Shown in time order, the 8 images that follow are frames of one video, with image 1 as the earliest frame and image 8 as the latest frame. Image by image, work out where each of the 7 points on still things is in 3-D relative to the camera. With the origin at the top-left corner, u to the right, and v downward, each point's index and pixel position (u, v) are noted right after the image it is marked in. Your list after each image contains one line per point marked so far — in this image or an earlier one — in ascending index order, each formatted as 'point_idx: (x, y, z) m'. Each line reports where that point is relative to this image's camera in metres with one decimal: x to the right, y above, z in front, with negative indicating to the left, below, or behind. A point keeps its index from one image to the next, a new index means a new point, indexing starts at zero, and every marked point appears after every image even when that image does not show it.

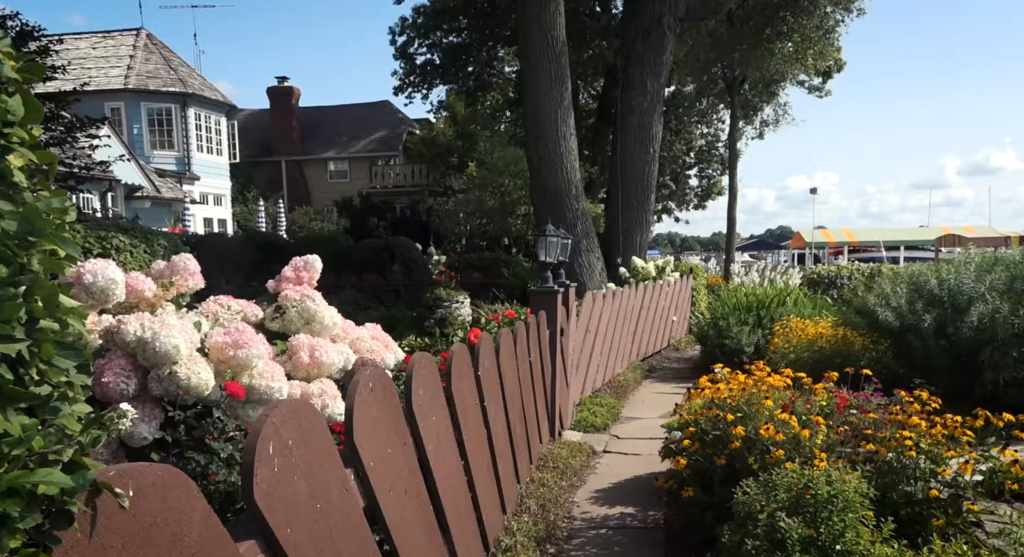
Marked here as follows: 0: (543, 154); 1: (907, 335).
0: (+0.4, +1.9, +11.5) m
1: (+3.1, -0.4, +5.8) m
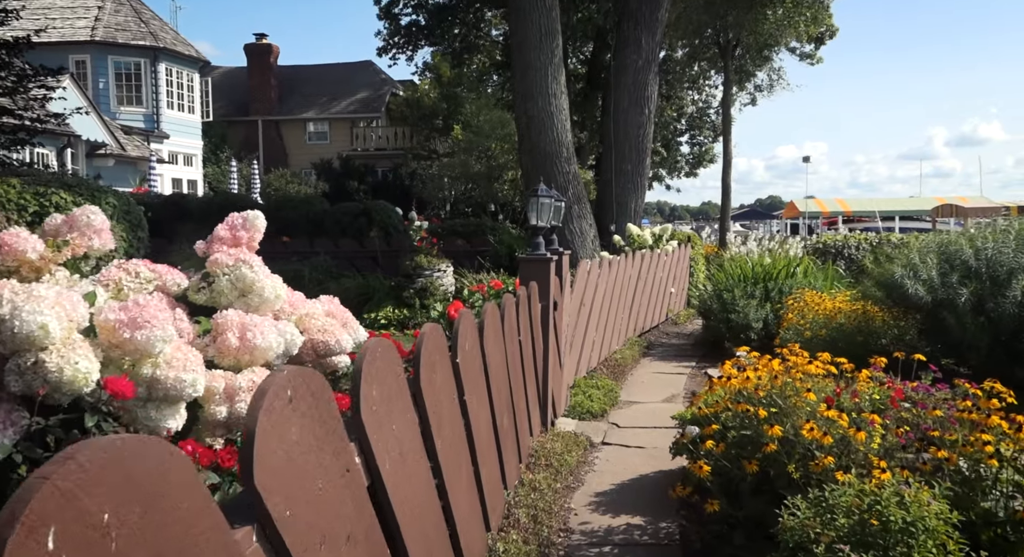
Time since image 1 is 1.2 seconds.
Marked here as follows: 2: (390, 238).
0: (+0.2, +2.4, +10.8) m
1: (+3.0, -0.2, +5.2) m
2: (-2.0, +0.7, +12.6) m
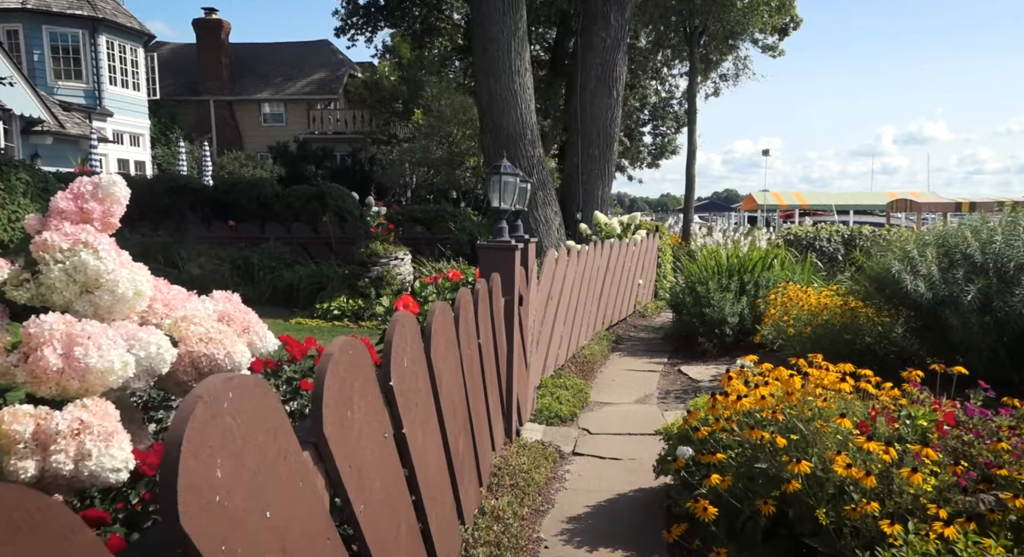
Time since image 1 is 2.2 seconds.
0: (-0.3, +2.5, +10.1) m
1: (+2.7, -0.2, +4.8) m
2: (-2.6, +0.9, +11.9) m
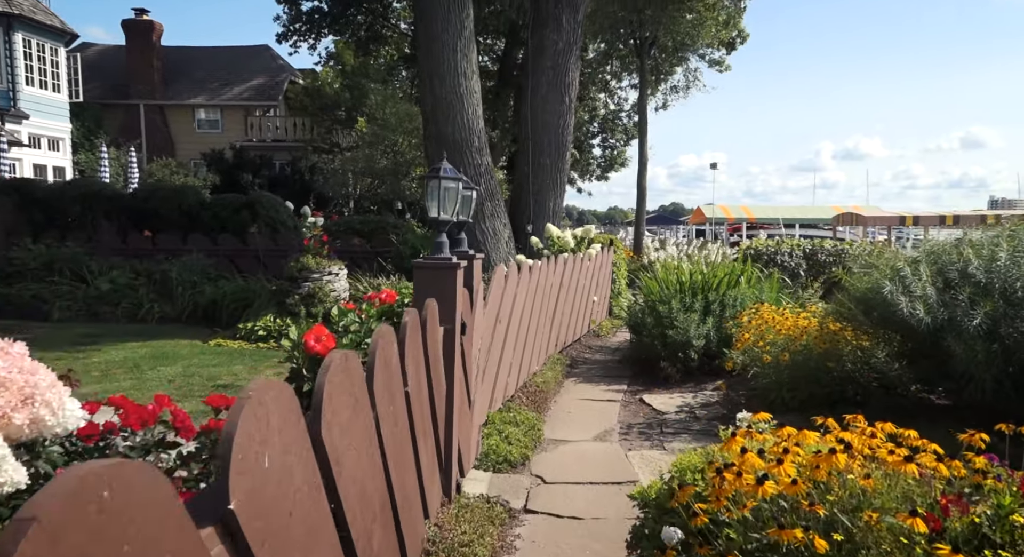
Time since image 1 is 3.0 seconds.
0: (-0.9, +2.3, +9.4) m
1: (+2.4, -0.3, +4.2) m
2: (-3.4, +0.6, +11.0) m
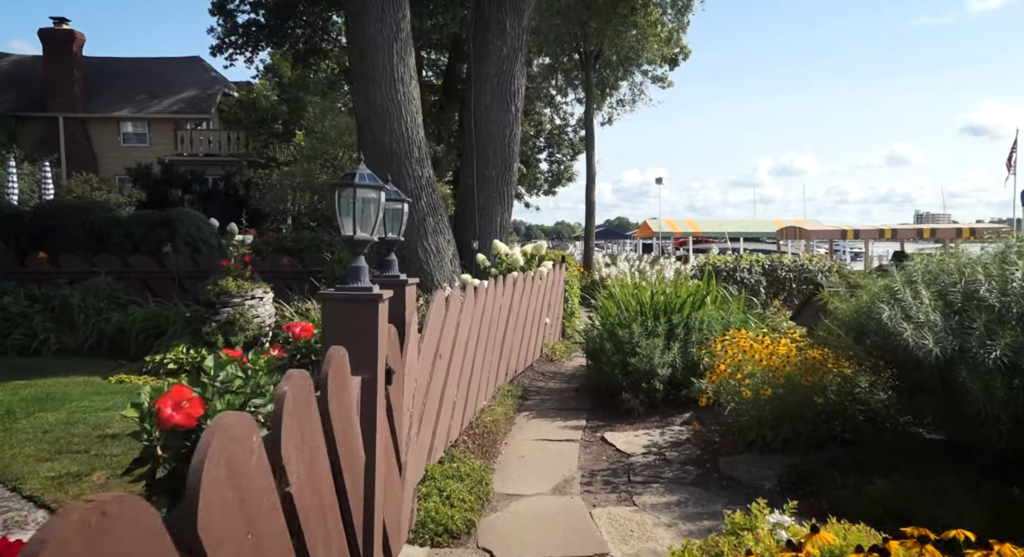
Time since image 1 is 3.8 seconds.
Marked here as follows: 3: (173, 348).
0: (-1.6, +2.0, +8.7) m
1: (+2.1, -0.4, +3.6) m
2: (-4.2, +0.3, +10.0) m
3: (-3.3, -0.7, +7.5) m
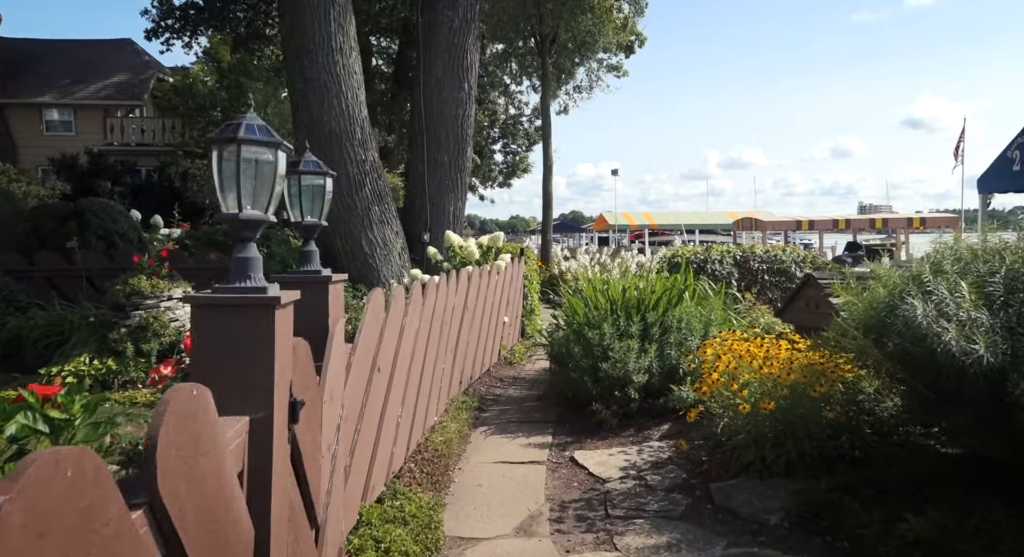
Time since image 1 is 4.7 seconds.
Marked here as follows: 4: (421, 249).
0: (-2.1, +2.1, +7.7) m
1: (+1.9, -0.4, +3.0) m
2: (-4.7, +0.3, +8.9) m
3: (-3.7, -0.7, +6.5) m
4: (-1.2, +0.4, +9.5) m
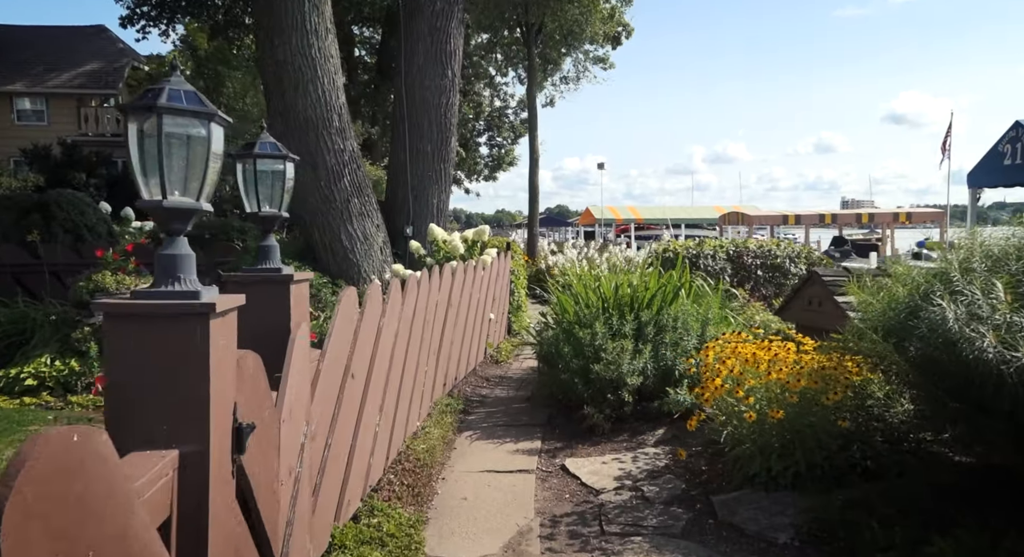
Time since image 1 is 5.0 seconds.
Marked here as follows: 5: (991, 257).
0: (-2.2, +2.1, +7.4) m
1: (+1.9, -0.4, +2.7) m
2: (-4.9, +0.4, +8.5) m
3: (-3.9, -0.6, +6.1) m
4: (-1.3, +0.4, +9.2) m
5: (+2.0, +0.1, +3.2) m
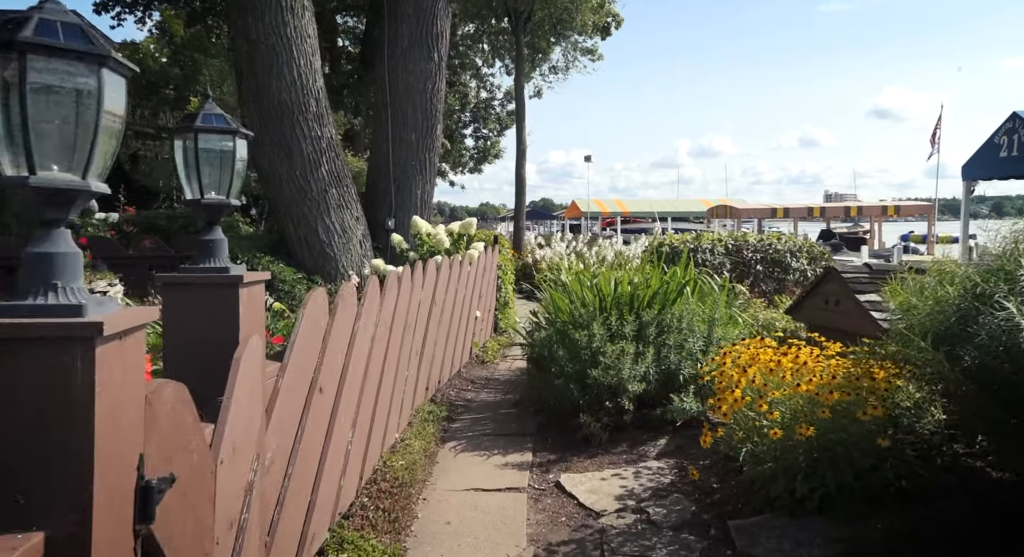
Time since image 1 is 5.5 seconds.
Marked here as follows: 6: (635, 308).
0: (-2.3, +2.1, +6.9) m
1: (+1.9, -0.4, +2.3) m
2: (-5.0, +0.4, +8.0) m
3: (-3.9, -0.6, +5.6) m
4: (-1.5, +0.5, +8.7) m
5: (+2.0, +0.1, +2.8) m
6: (+0.8, -0.2, +5.1) m
